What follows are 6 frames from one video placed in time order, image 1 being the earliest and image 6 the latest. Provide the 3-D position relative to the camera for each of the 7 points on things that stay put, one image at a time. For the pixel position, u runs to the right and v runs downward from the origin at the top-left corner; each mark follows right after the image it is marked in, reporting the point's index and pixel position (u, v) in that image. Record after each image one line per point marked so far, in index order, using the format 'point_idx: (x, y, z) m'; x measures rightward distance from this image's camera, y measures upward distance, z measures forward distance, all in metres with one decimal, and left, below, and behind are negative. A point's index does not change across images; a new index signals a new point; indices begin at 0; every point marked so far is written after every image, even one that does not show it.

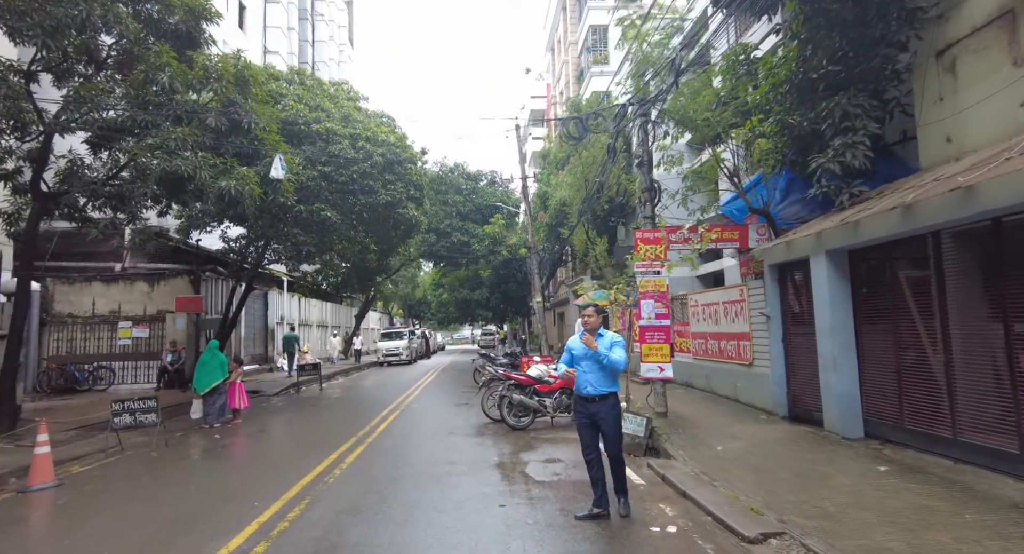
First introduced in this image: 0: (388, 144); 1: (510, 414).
0: (-3.7, +4.0, +16.3) m
1: (0.0, -2.4, +9.8) m
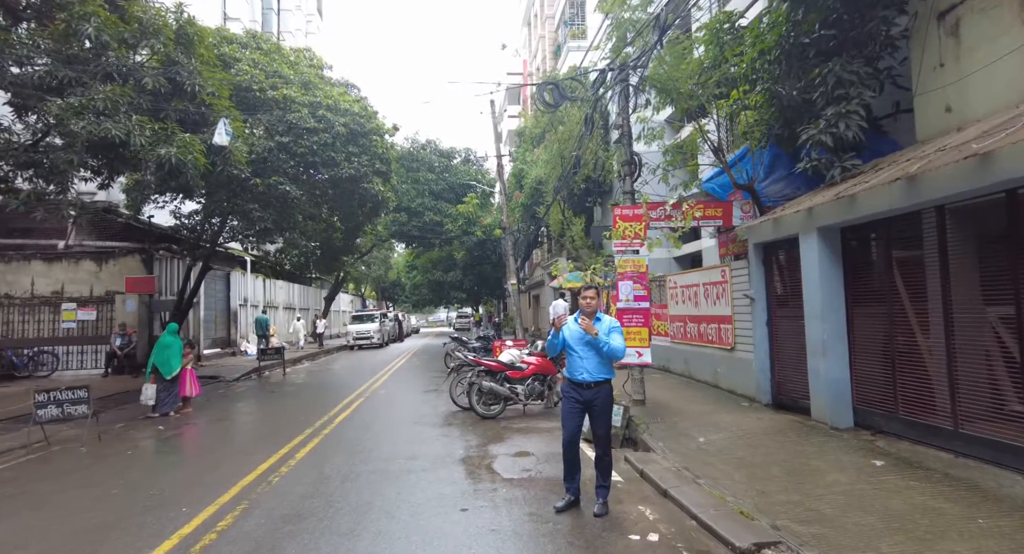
0: (-4.5, +4.5, +15.3) m
1: (-0.5, -2.1, +9.2) m
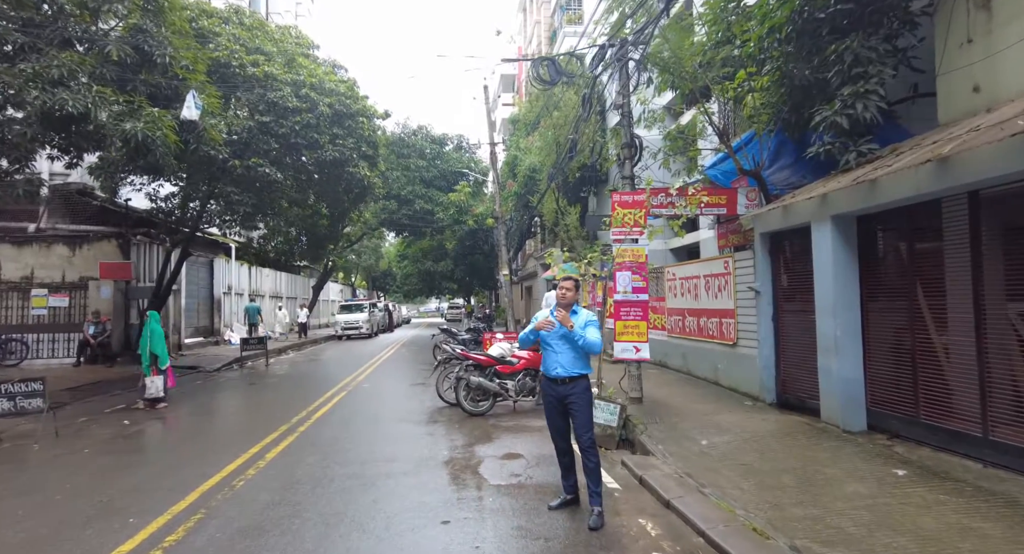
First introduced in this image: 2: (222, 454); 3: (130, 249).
0: (-4.6, +4.8, +14.7) m
1: (-0.7, -1.9, +8.7) m
2: (-3.5, -2.2, +6.8) m
3: (-10.6, +0.8, +15.5) m
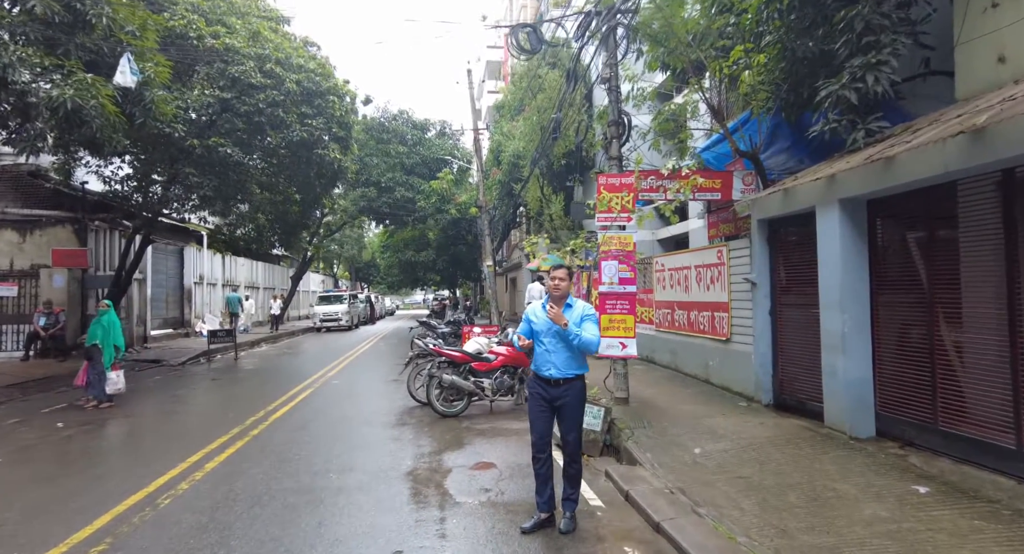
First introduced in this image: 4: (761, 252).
0: (-5.1, +5.1, +13.8) m
1: (-1.0, -1.7, +8.0) m
2: (-3.8, -2.0, +6.1) m
3: (-11.1, +1.1, +14.6) m
4: (+3.2, +0.3, +7.3) m
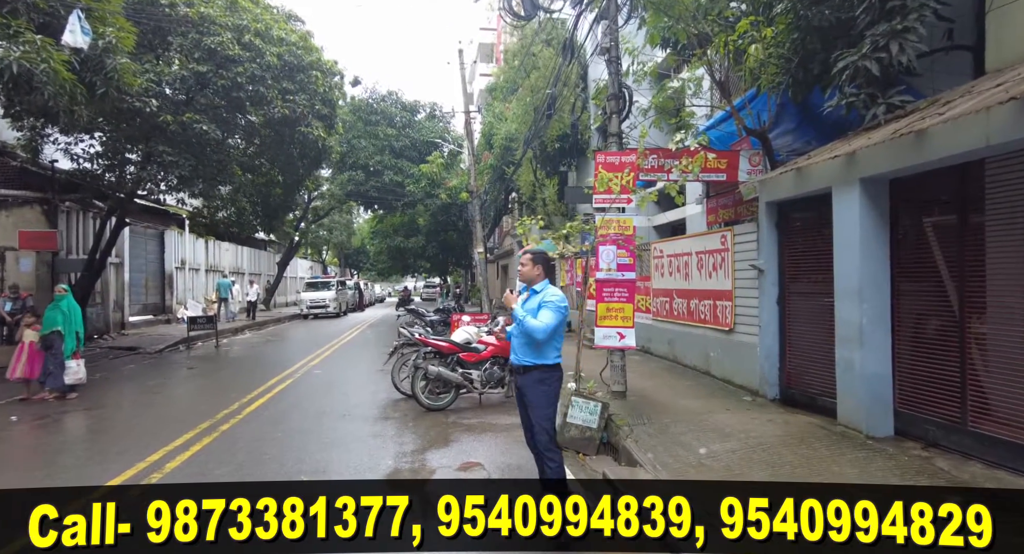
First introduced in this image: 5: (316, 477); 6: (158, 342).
0: (-5.3, +5.5, +13.1) m
1: (-1.2, -1.5, +7.6) m
2: (-3.9, -1.8, +5.6) m
3: (-11.3, +1.5, +13.9) m
4: (+3.1, +0.5, +6.8) m
5: (-1.7, -1.7, +4.9) m
6: (-10.0, -1.9, +15.9) m
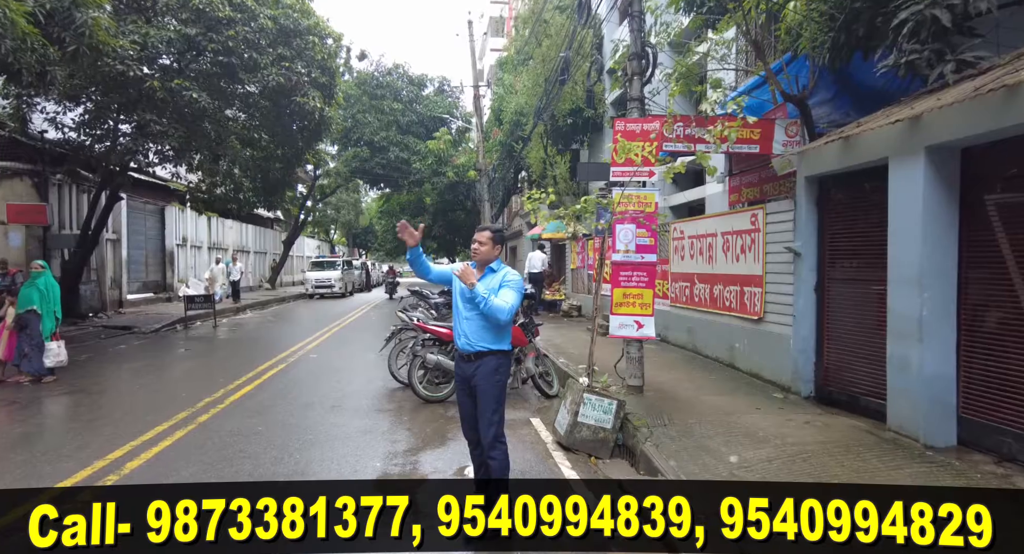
0: (-5.0, +5.9, +12.4) m
1: (-1.1, -1.3, +7.0) m
2: (-3.9, -1.6, +5.0) m
3: (-11.1, +2.1, +13.4) m
4: (+3.2, +0.7, +6.1) m
5: (-1.7, -1.6, +4.4) m
6: (-9.8, -1.2, +15.4) m
